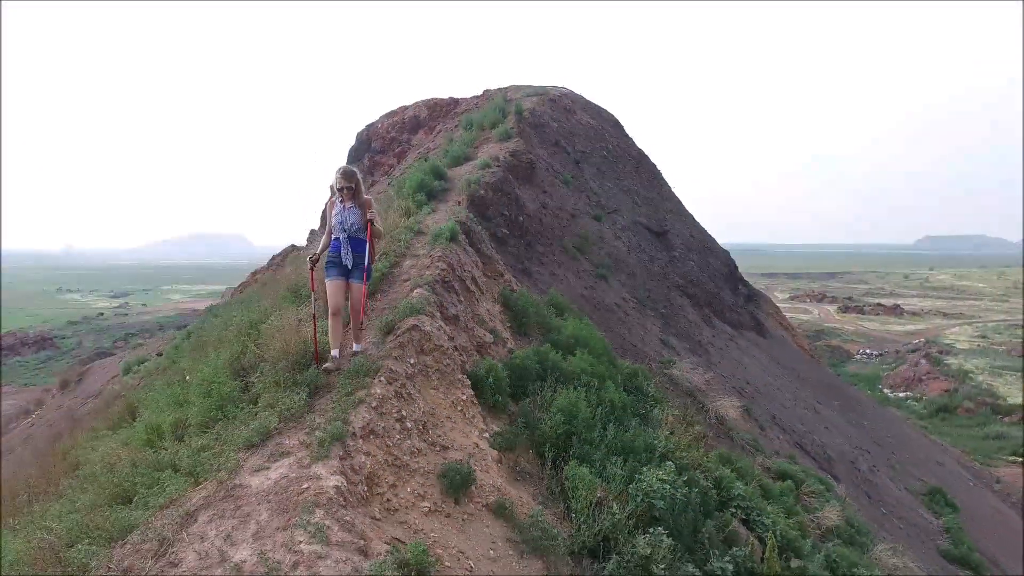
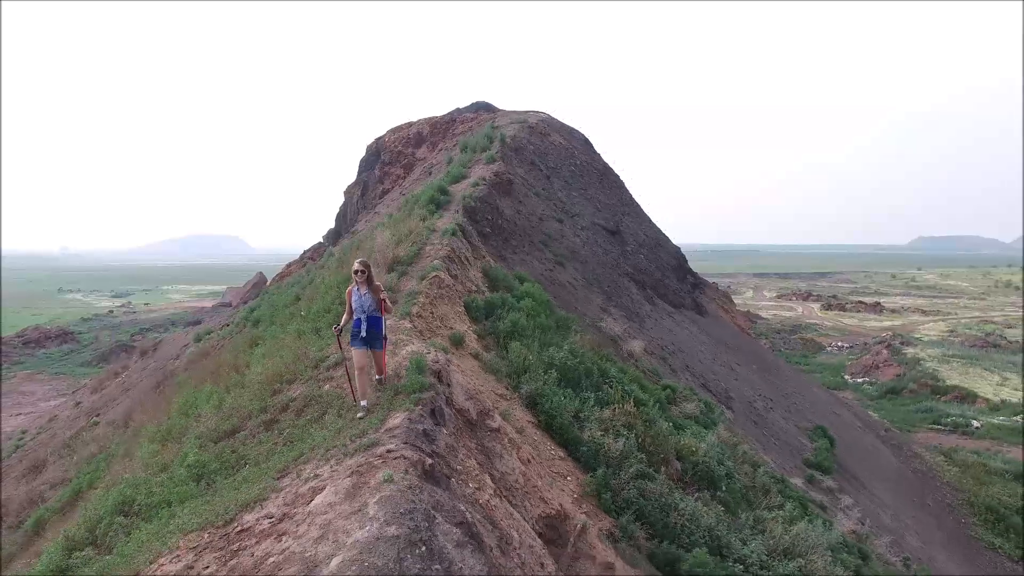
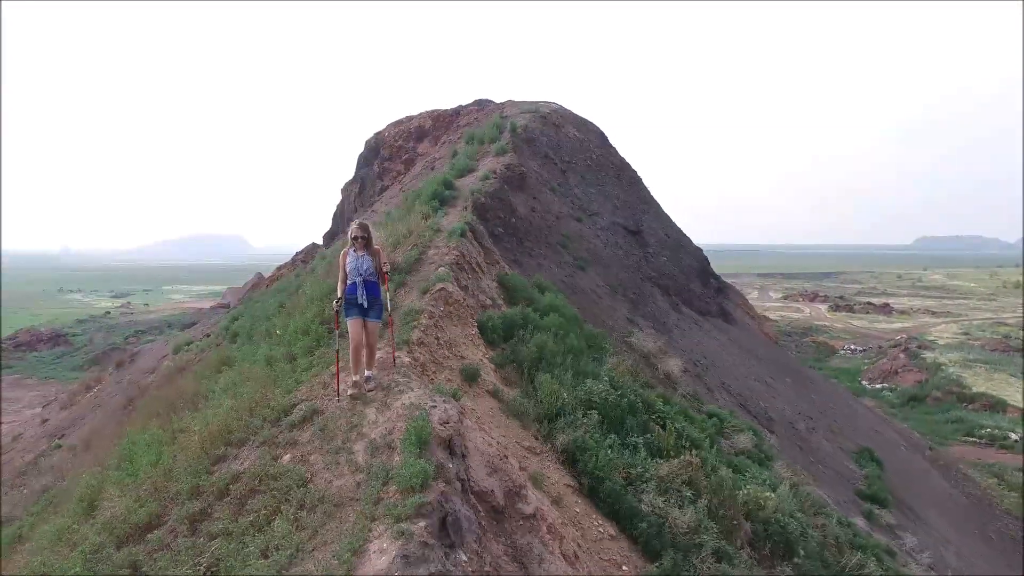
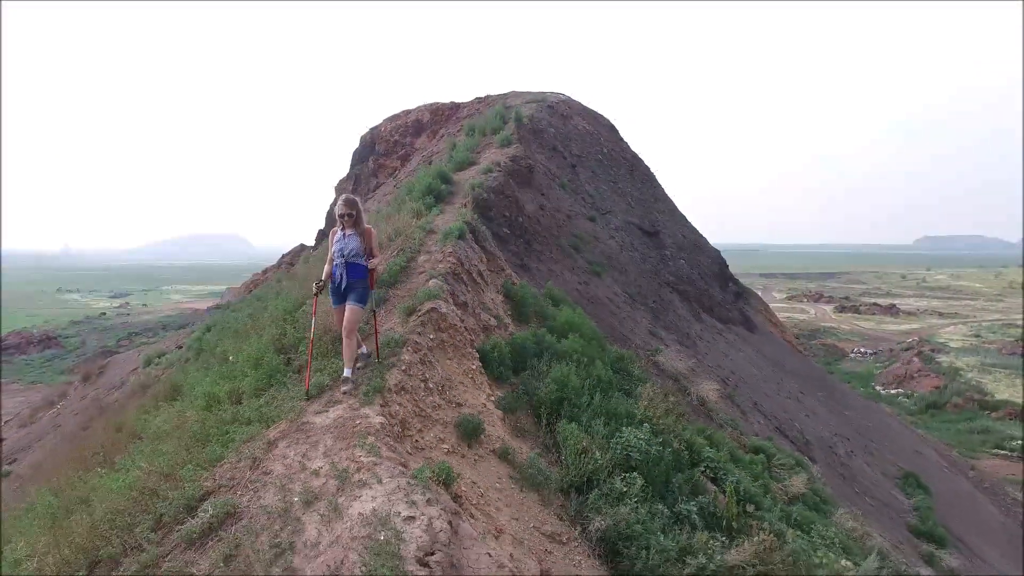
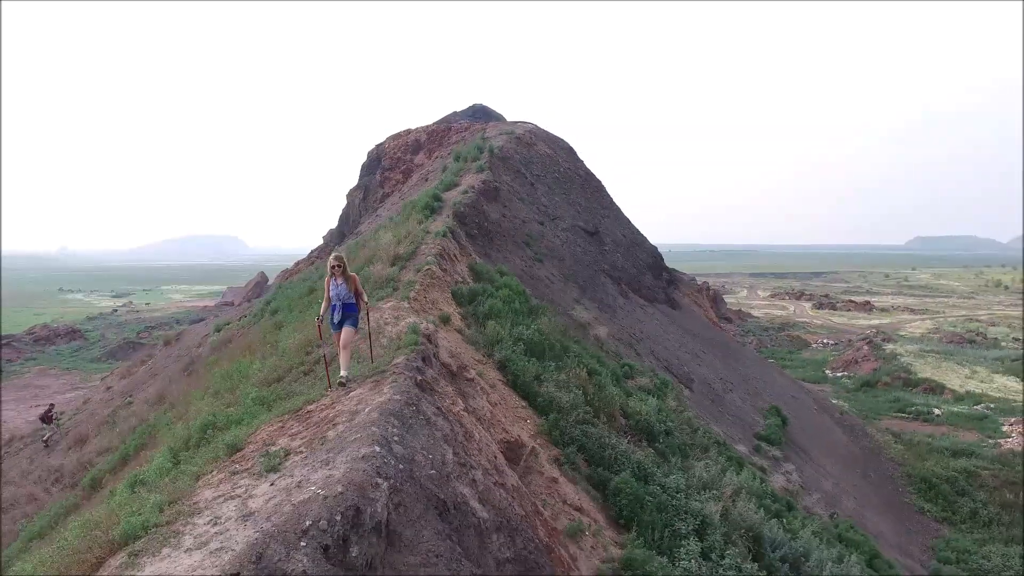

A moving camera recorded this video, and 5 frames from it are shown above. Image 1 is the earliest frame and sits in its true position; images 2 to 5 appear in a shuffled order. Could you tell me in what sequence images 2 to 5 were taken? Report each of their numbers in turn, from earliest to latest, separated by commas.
4, 3, 2, 5
